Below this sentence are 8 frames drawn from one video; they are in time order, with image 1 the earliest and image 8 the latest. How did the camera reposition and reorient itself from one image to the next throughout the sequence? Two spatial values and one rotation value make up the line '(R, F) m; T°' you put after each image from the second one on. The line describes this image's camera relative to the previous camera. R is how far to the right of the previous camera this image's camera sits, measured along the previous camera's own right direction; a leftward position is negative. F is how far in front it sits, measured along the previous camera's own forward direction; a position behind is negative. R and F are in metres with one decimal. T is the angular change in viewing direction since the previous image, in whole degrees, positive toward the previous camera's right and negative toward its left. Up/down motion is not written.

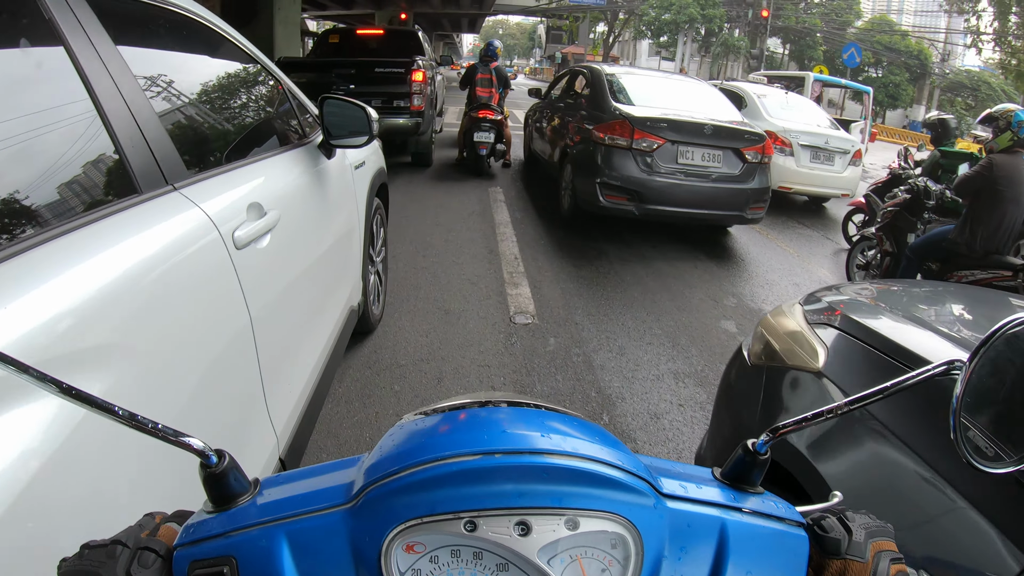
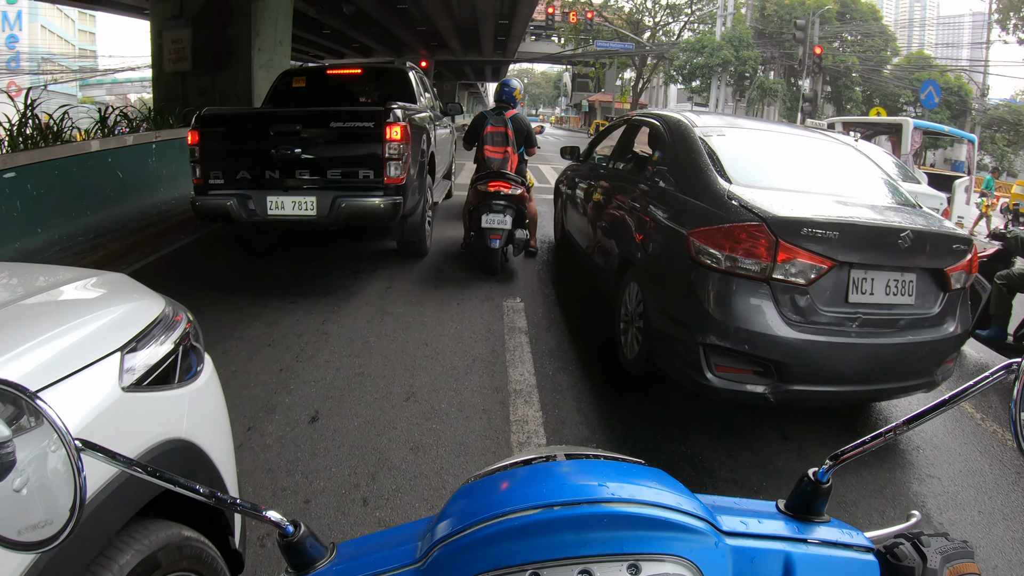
(0.0, +2.0) m; -2°
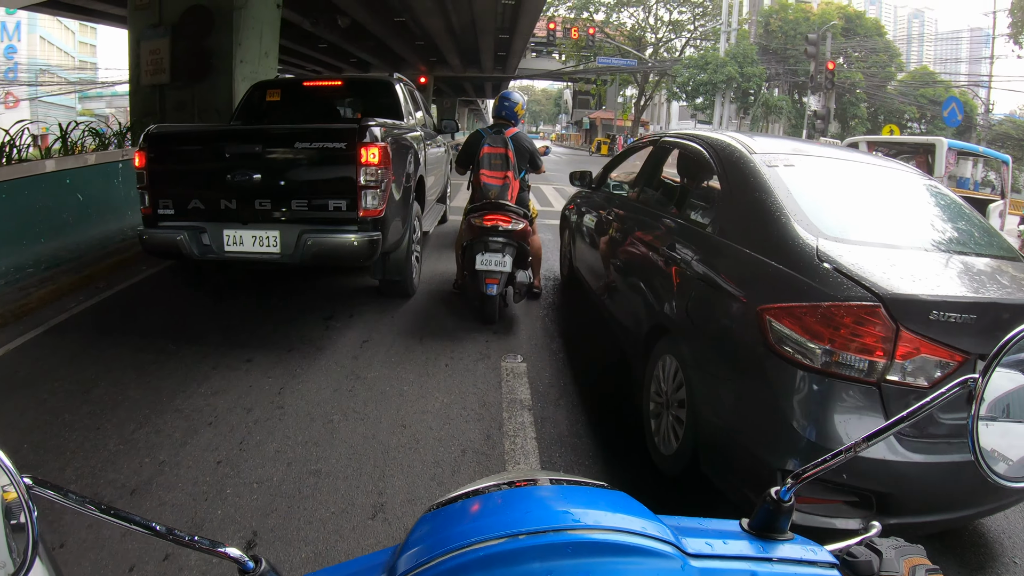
(0.0, +0.6) m; 0°
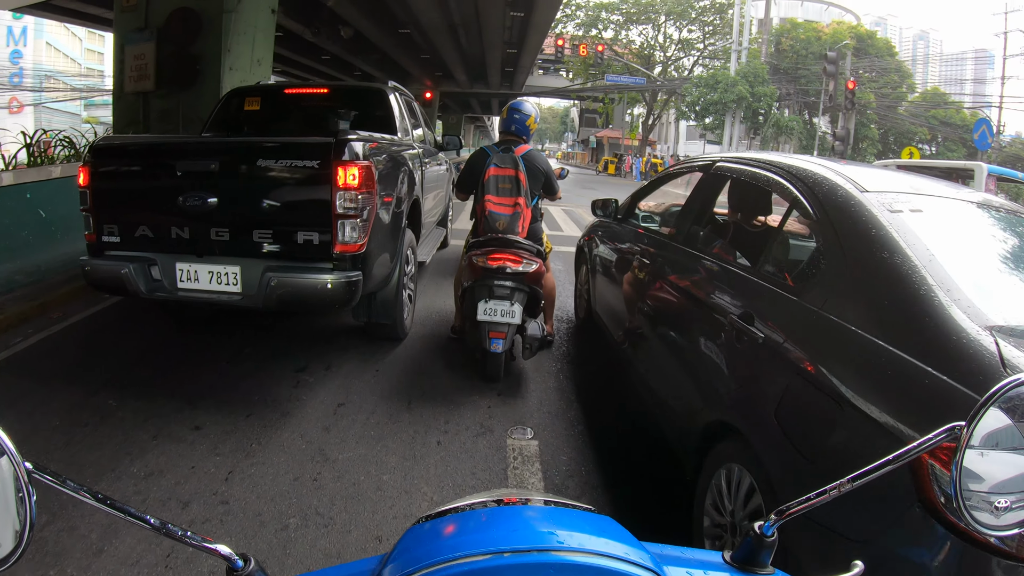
(0.0, +0.6) m; 0°
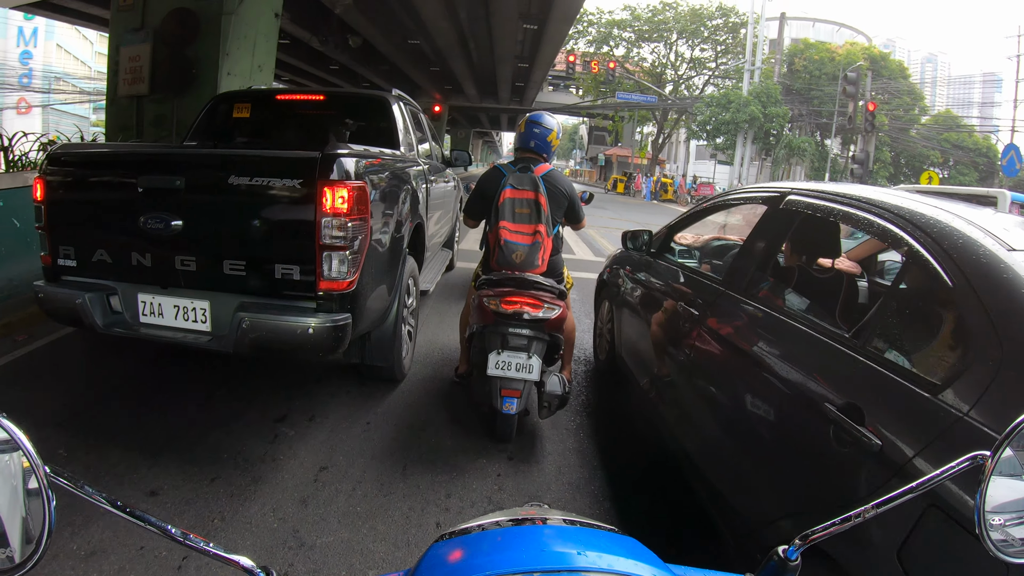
(-0.1, +0.4) m; 0°
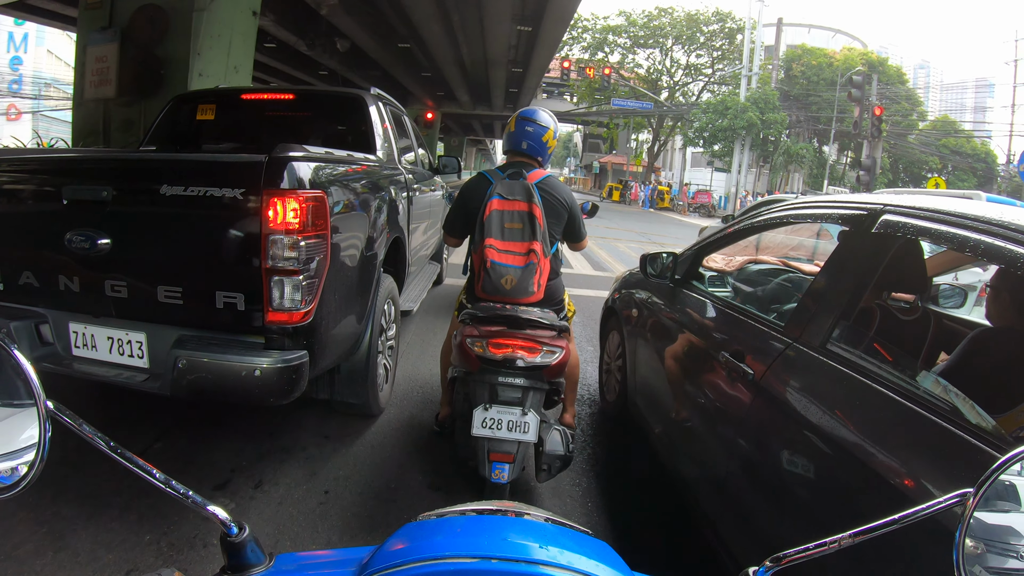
(0.0, +0.5) m; 0°
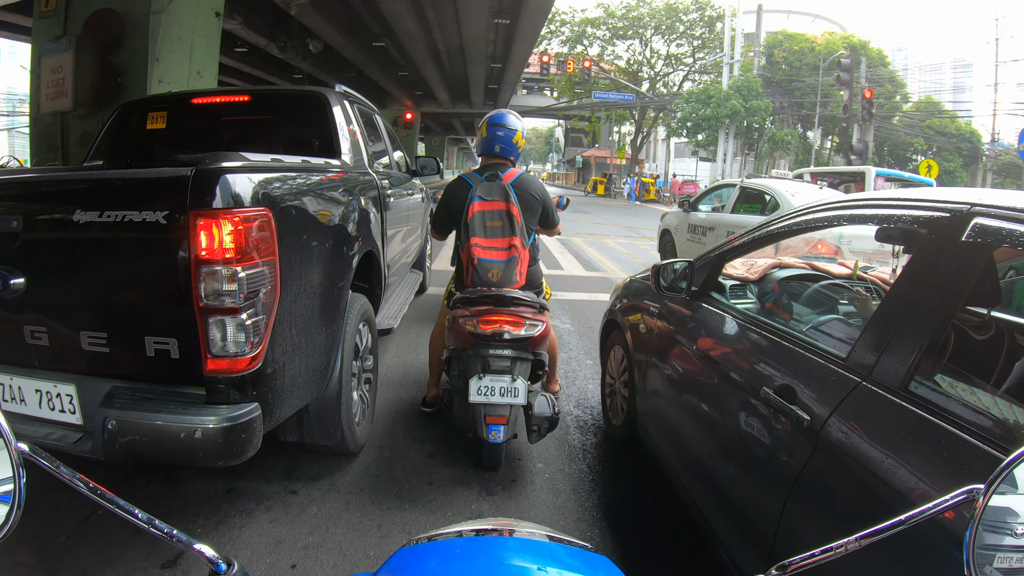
(0.0, +0.3) m; +1°
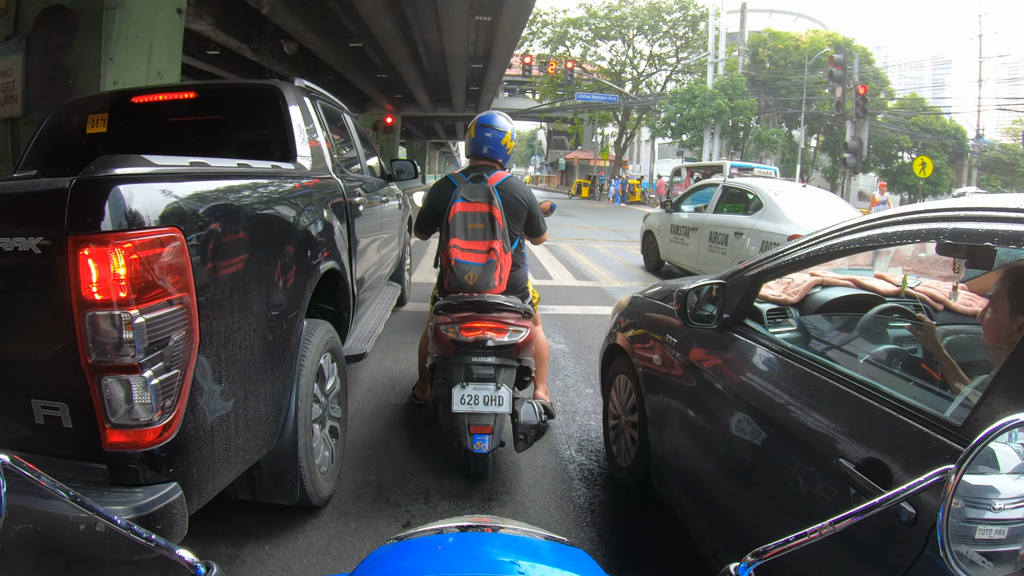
(0.0, +0.4) m; +1°
